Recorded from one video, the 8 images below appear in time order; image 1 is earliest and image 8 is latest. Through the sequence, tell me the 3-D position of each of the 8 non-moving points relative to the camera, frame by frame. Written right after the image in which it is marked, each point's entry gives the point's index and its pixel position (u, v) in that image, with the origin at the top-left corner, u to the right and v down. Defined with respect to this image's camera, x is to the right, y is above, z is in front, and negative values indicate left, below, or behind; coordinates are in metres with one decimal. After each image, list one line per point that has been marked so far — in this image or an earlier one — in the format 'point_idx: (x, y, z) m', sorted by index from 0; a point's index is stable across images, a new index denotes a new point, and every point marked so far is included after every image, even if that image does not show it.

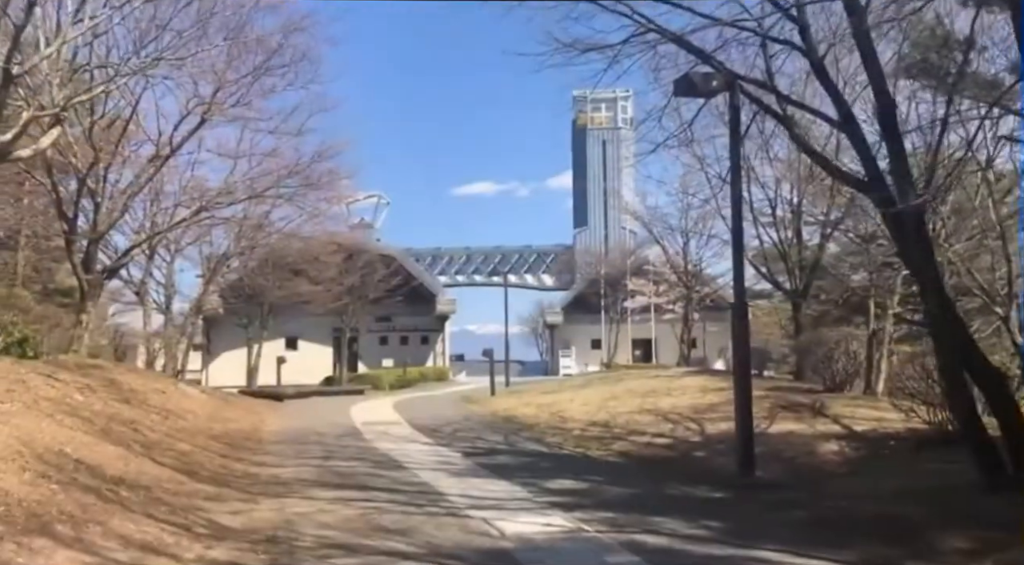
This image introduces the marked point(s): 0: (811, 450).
0: (+3.4, -1.9, +10.6) m
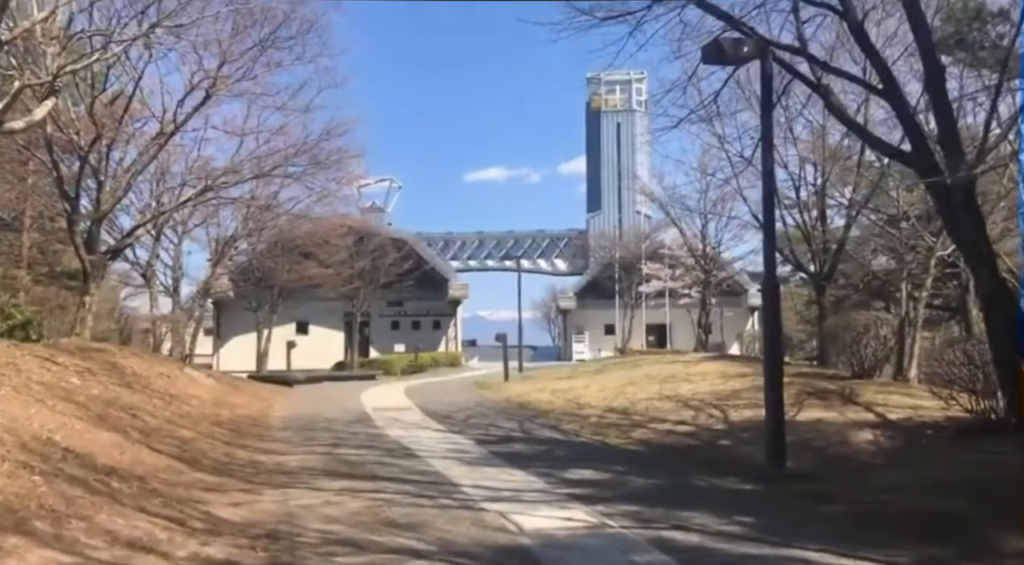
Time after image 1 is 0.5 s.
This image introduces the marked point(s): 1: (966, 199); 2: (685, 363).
0: (+3.5, -1.7, +10.1) m
1: (+3.6, +0.7, +7.6) m
2: (+3.4, -1.6, +18.6) m
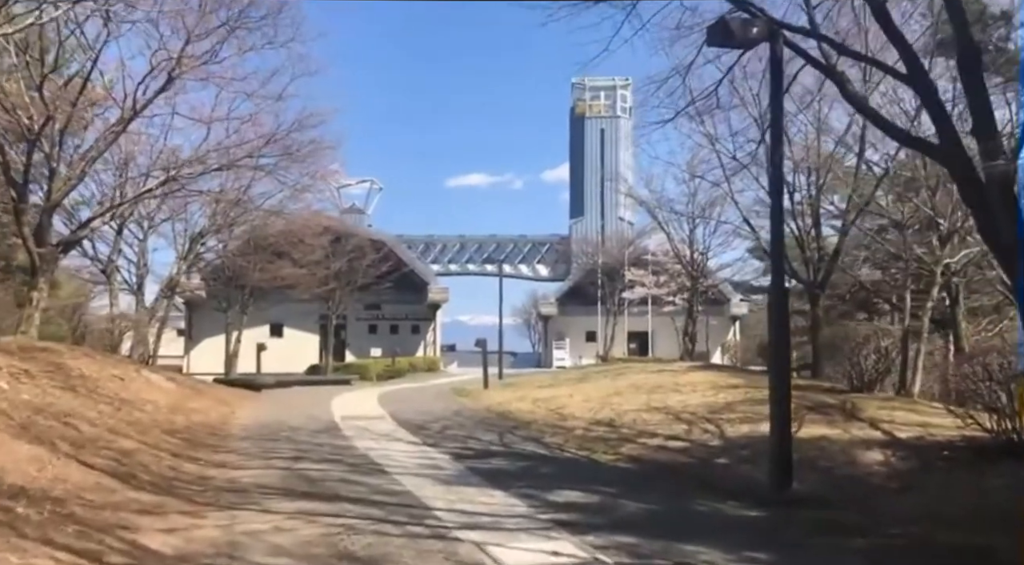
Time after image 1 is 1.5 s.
0: (+3.3, -1.7, +9.3) m
1: (+3.5, +0.6, +6.8) m
2: (+3.0, -1.7, +17.8) m
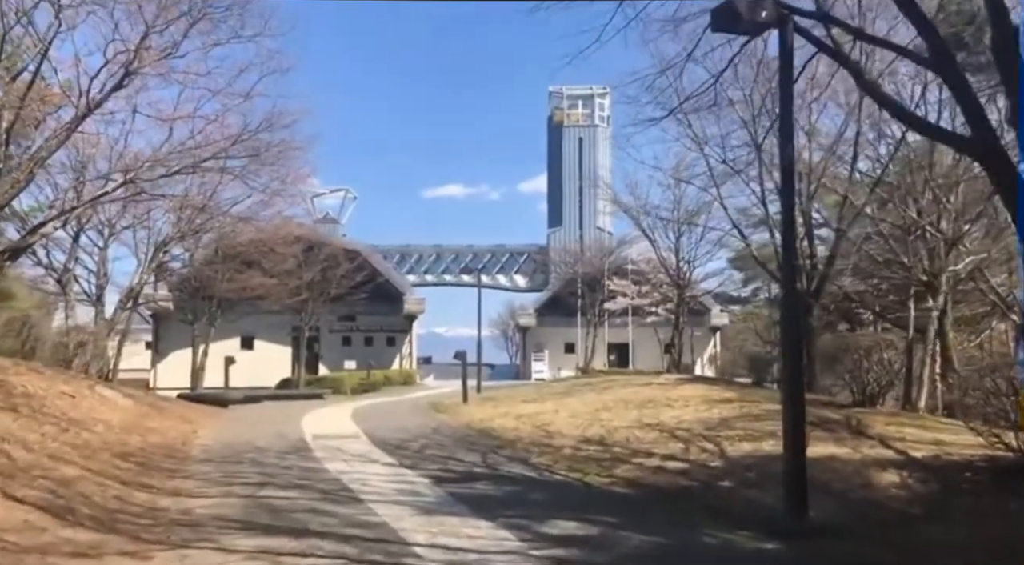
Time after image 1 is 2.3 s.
0: (+3.2, -1.8, +8.5) m
1: (+3.4, +0.6, +6.0) m
2: (+2.7, -1.9, +17.0) m
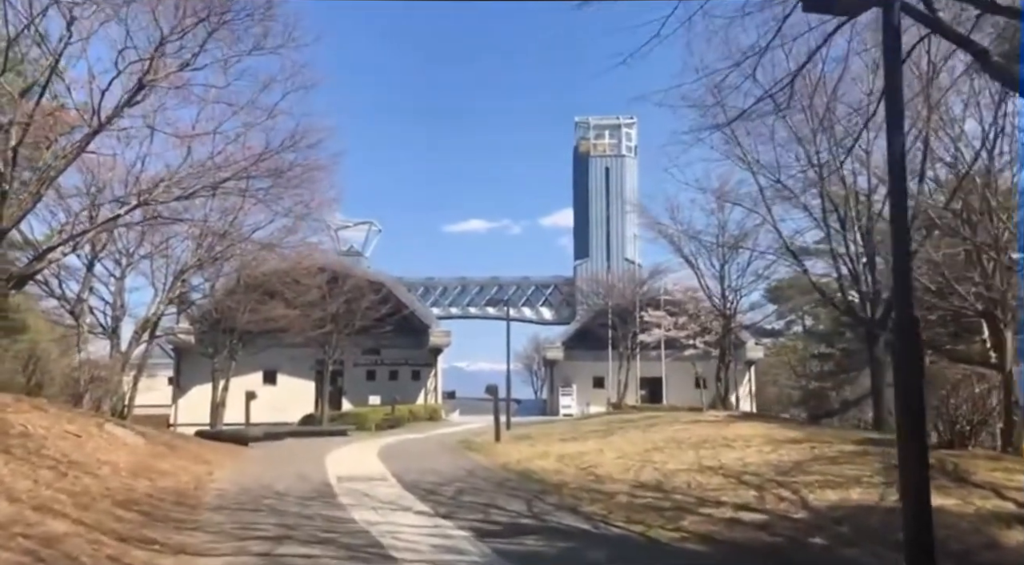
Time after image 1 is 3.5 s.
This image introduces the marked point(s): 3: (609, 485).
0: (+3.6, -2.0, +7.3) m
1: (+3.8, +0.5, +4.9) m
2: (+3.3, -2.3, +15.7) m
3: (+1.1, -2.4, +11.1) m
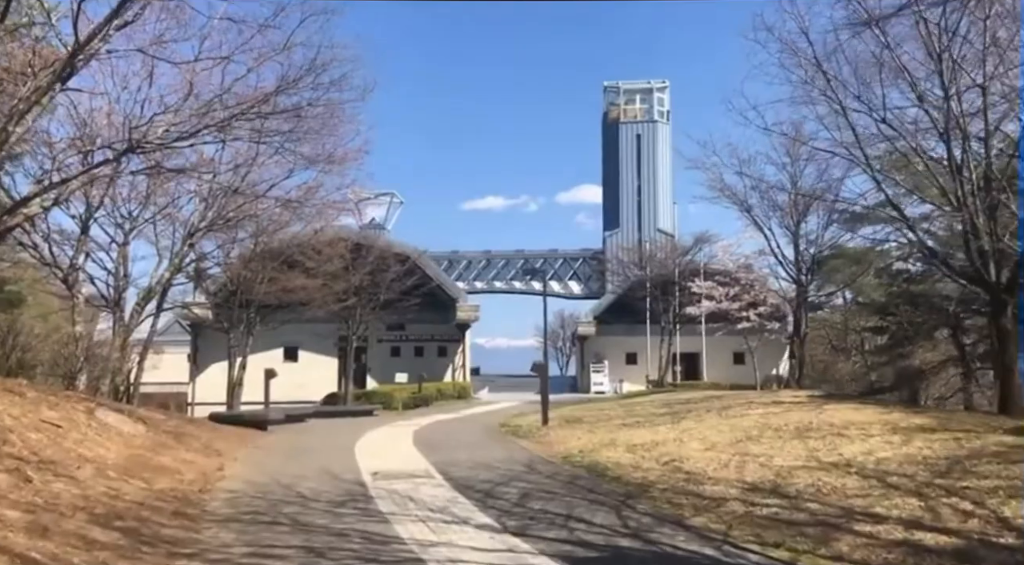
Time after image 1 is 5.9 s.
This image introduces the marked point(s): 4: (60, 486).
0: (+4.3, -1.6, +5.0) m
1: (+4.4, +0.8, +2.6) m
2: (+4.1, -1.8, +13.6) m
3: (+1.9, -1.9, +8.9) m
4: (-3.5, -1.6, +7.4) m
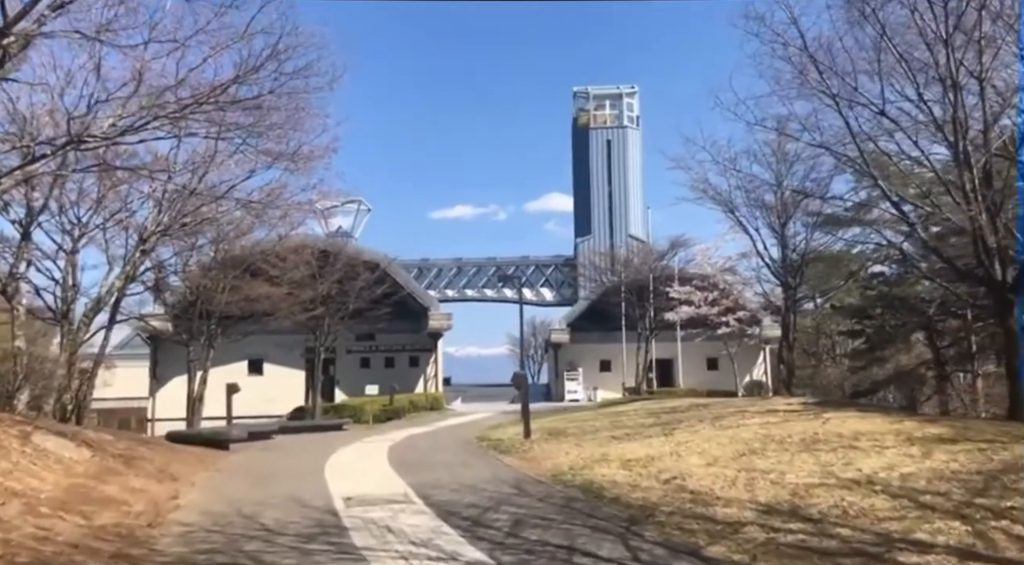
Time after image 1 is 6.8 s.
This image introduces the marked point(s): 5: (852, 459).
0: (+4.3, -1.5, +4.3) m
1: (+4.5, +0.9, +1.8) m
2: (+3.9, -1.8, +12.8) m
3: (+1.8, -1.9, +8.1) m
4: (-3.5, -1.6, +6.3) m
5: (+3.3, -1.7, +9.3) m
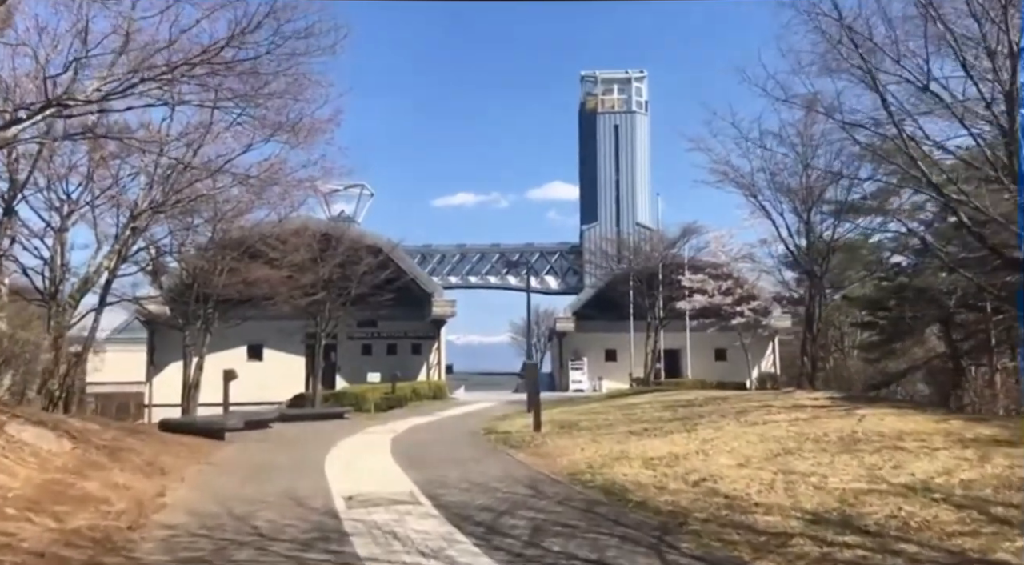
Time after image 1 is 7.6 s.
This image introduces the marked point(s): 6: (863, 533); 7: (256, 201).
0: (+4.5, -1.5, +3.5) m
1: (+4.7, +0.9, +1.0) m
2: (+4.0, -1.6, +12.0) m
3: (+1.9, -1.8, +7.3) m
4: (-3.4, -1.5, +5.6) m
5: (+3.4, -1.6, +8.5) m
6: (+2.4, -1.7, +6.6) m
7: (-4.4, +1.4, +16.0) m
